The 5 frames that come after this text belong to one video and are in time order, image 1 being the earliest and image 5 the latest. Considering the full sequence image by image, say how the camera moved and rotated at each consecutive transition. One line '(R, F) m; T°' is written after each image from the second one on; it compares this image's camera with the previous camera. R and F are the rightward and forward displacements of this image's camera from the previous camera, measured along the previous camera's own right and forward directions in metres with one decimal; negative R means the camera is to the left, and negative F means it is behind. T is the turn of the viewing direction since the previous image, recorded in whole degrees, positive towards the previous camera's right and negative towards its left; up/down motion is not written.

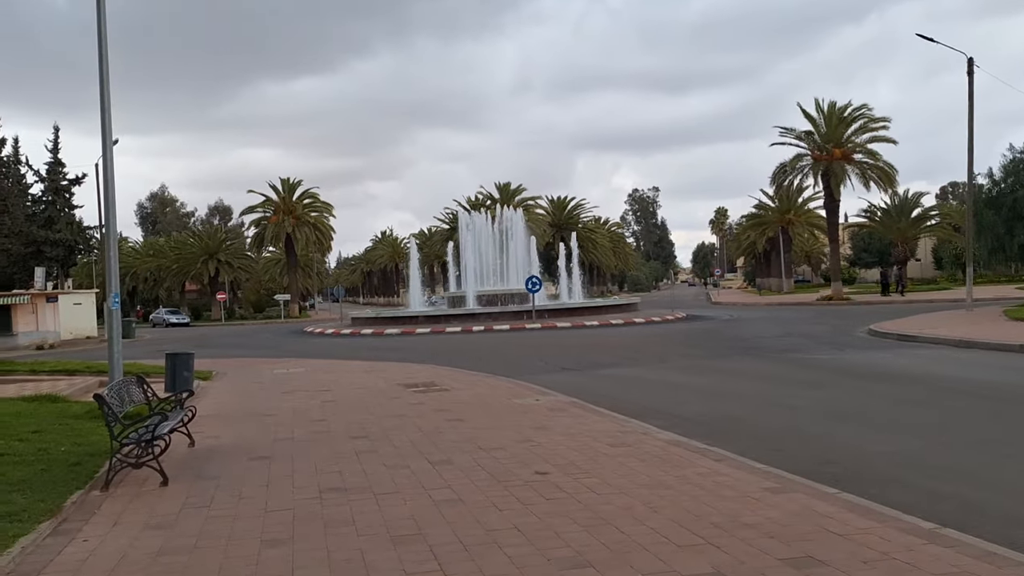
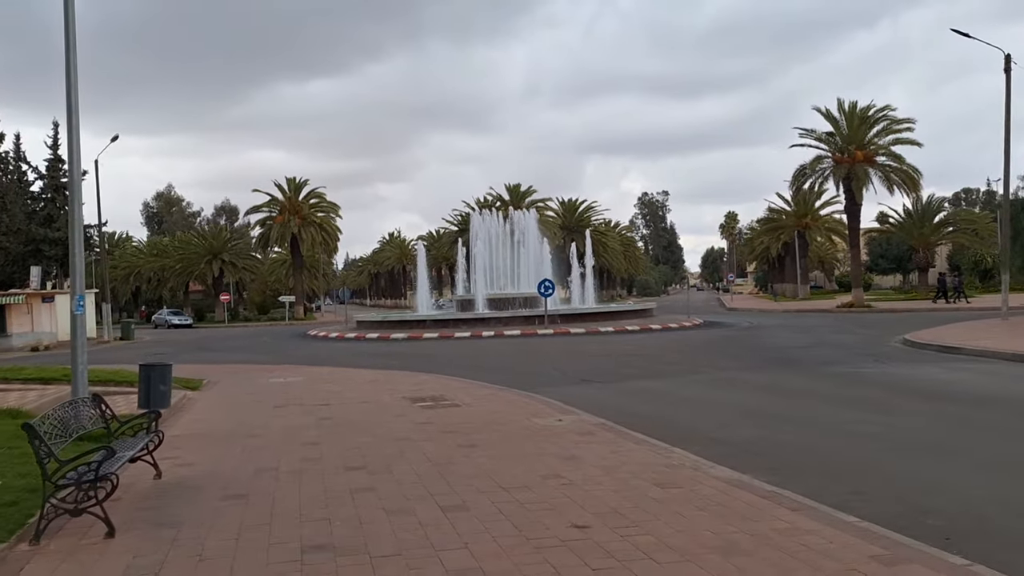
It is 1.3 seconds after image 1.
(-0.2, +1.4) m; 0°
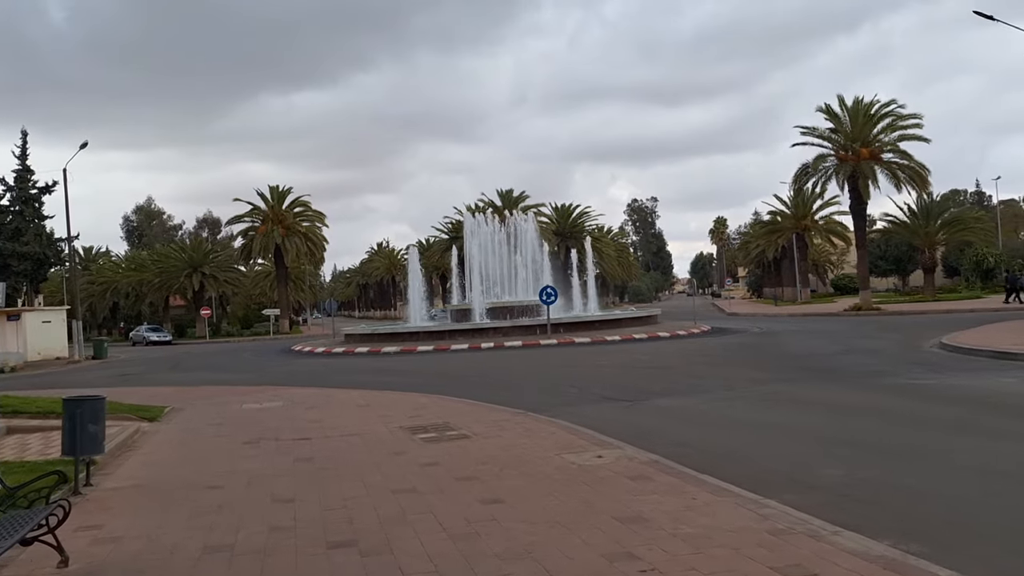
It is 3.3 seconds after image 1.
(-0.4, +2.2) m; +1°
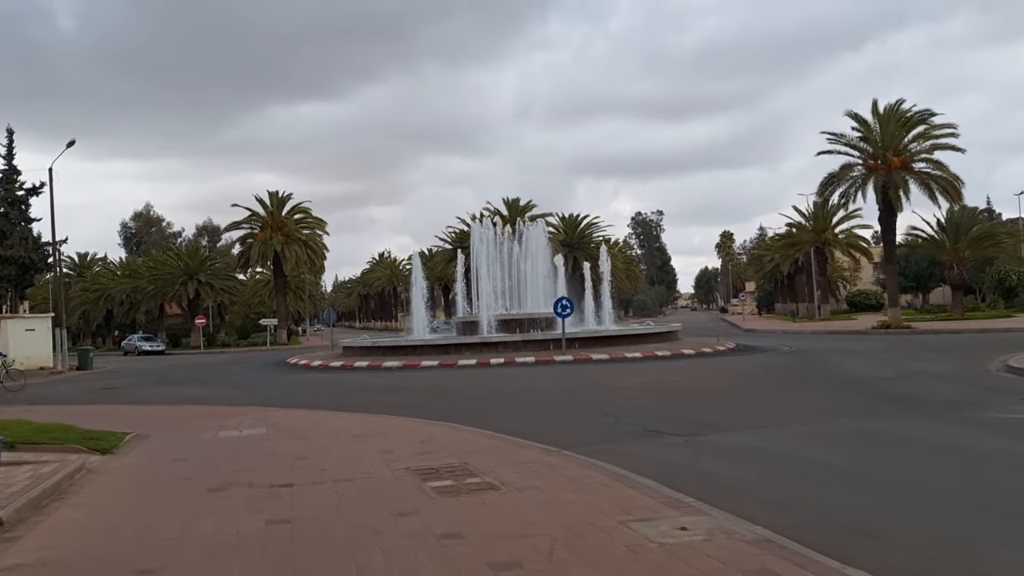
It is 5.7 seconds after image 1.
(-0.4, +2.3) m; 0°
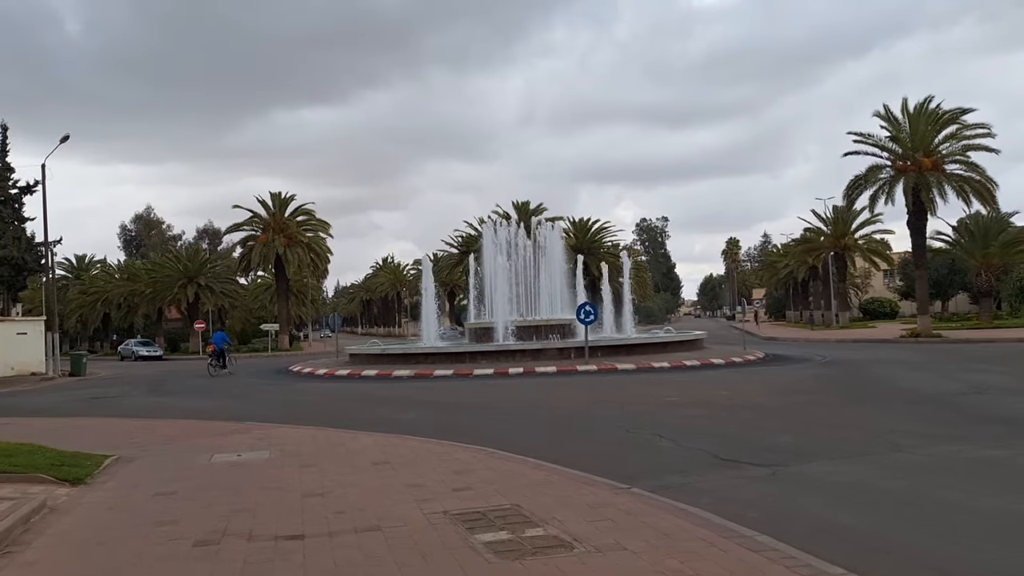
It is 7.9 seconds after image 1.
(-0.6, +1.8) m; 0°
